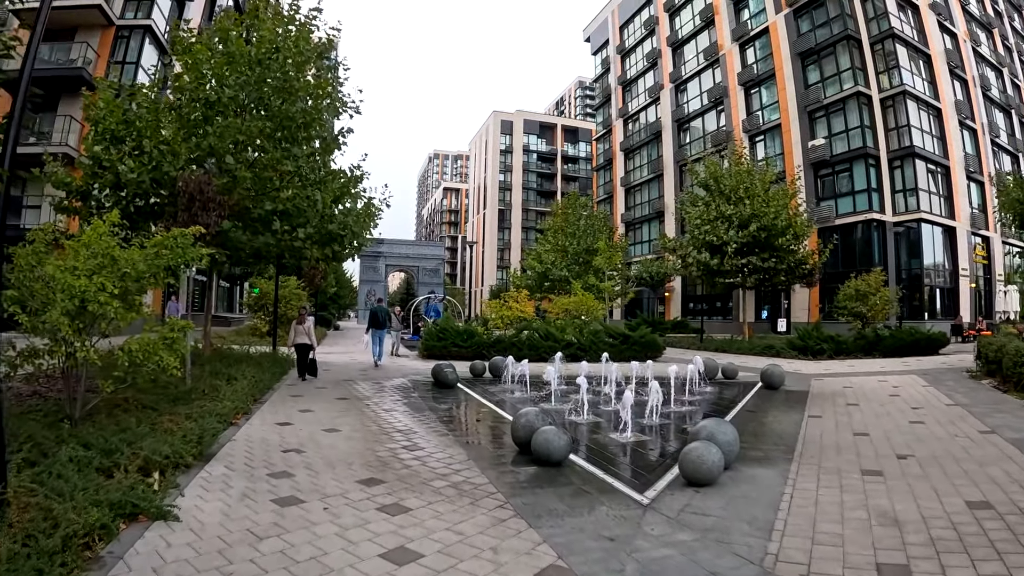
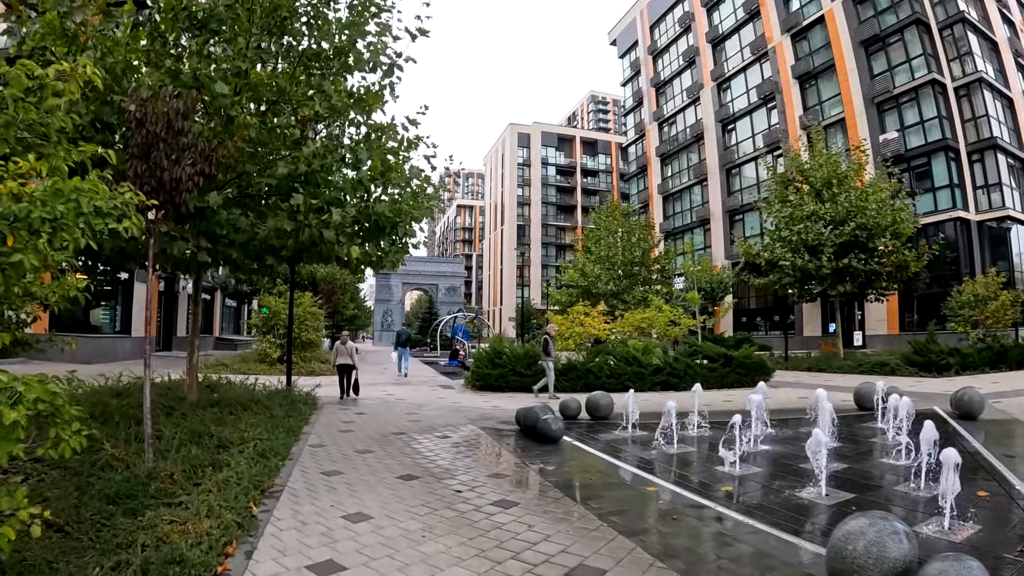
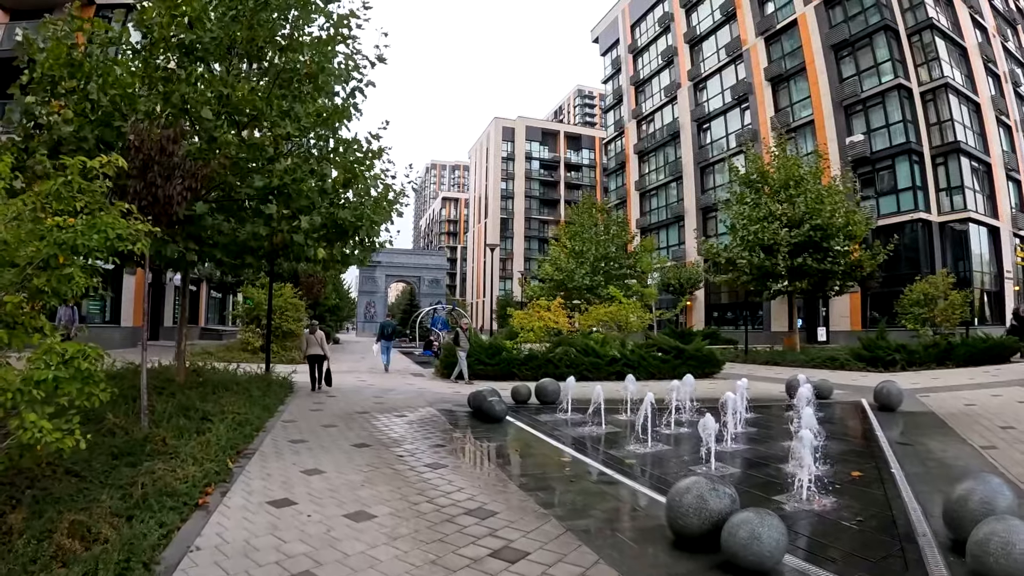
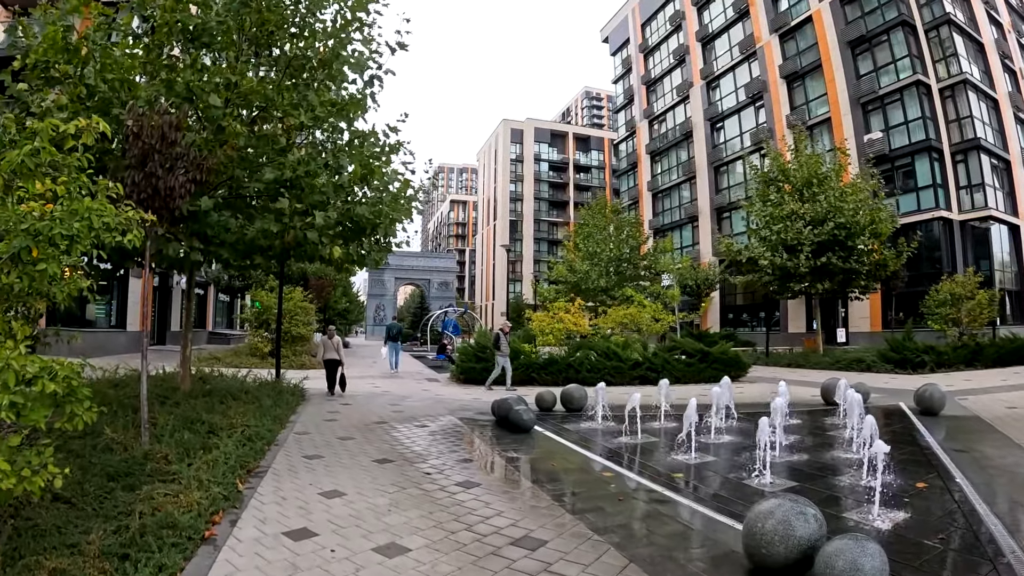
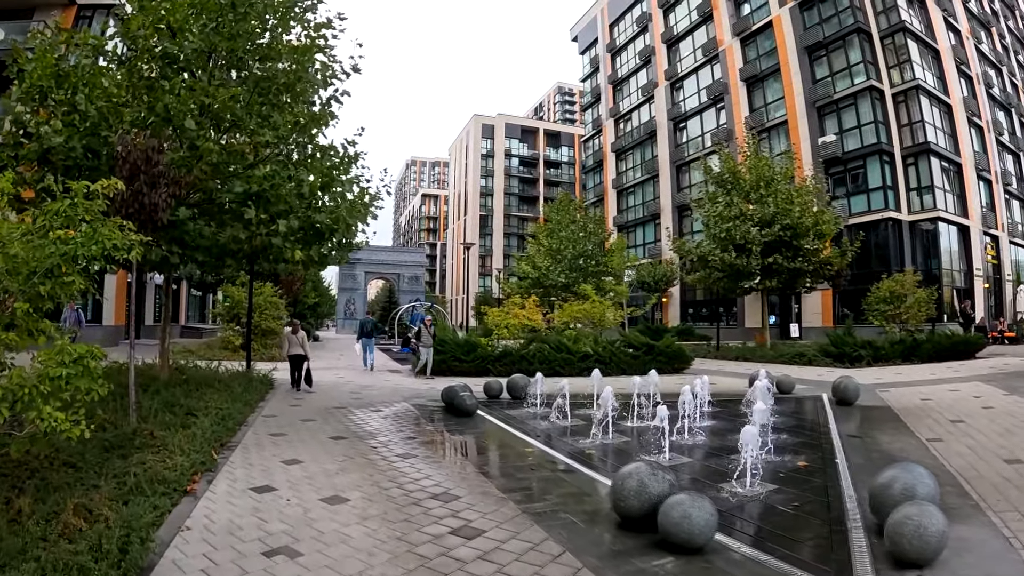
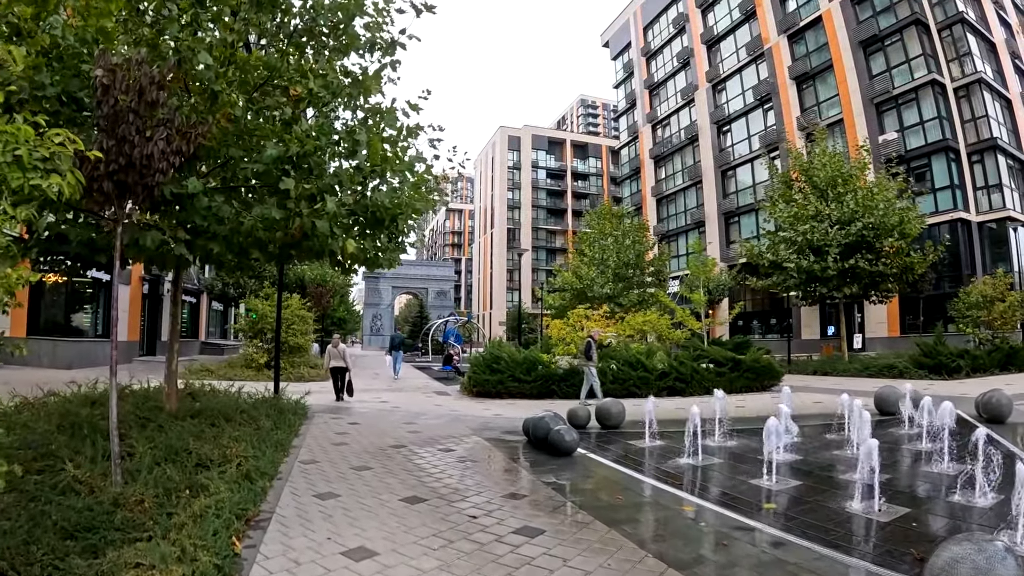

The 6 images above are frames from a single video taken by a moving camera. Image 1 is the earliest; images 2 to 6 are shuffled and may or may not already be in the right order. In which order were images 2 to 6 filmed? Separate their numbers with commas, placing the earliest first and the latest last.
5, 3, 4, 2, 6
